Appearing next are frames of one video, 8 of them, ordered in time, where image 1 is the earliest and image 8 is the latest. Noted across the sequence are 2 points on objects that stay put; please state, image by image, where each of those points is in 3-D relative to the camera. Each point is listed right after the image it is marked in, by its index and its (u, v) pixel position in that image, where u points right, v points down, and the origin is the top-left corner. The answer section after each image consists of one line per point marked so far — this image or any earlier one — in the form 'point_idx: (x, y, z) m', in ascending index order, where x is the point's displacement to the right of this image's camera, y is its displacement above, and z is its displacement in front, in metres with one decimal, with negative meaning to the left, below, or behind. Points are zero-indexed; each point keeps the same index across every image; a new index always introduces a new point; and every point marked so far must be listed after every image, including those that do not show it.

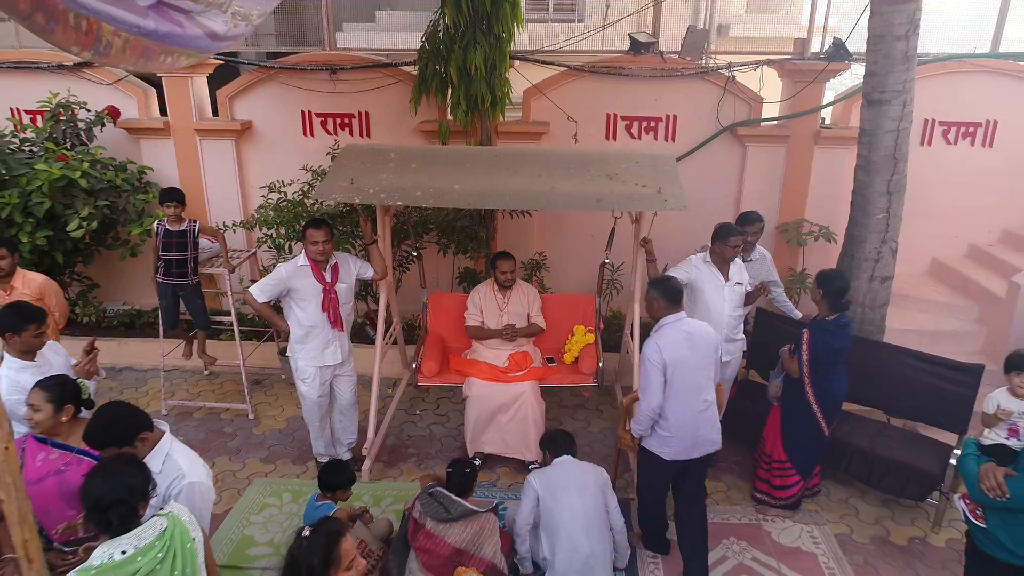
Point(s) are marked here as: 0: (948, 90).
0: (+3.5, +1.6, +5.8) m
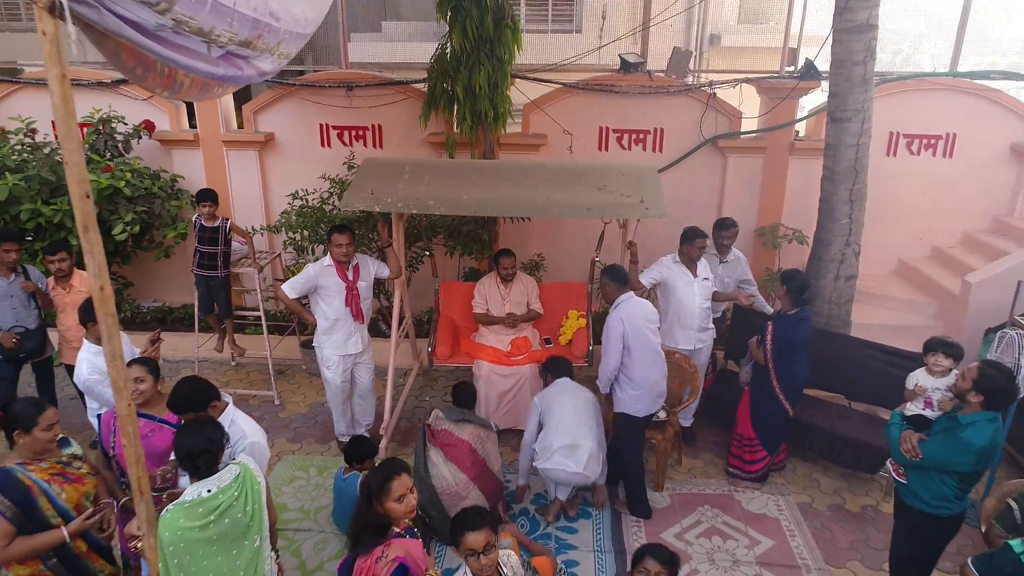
0: (+3.5, +1.6, +6.3) m
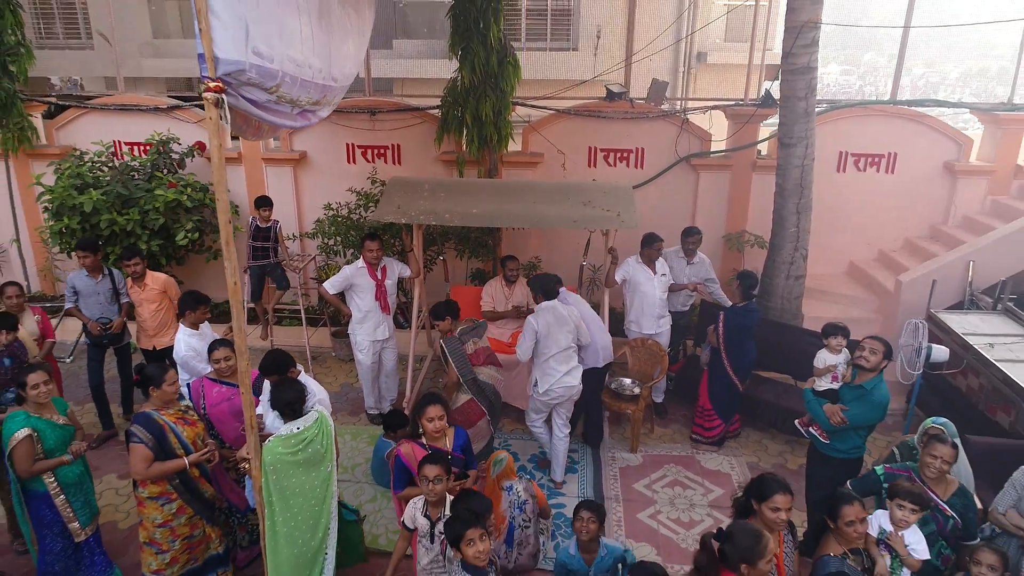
0: (+3.5, +1.6, +7.3) m
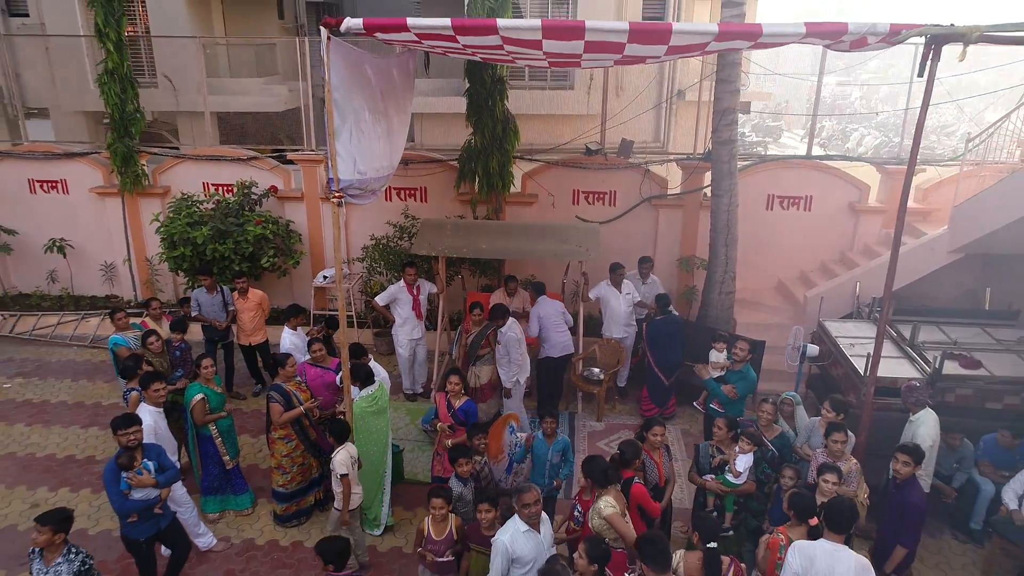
0: (+3.6, +1.5, +9.5) m
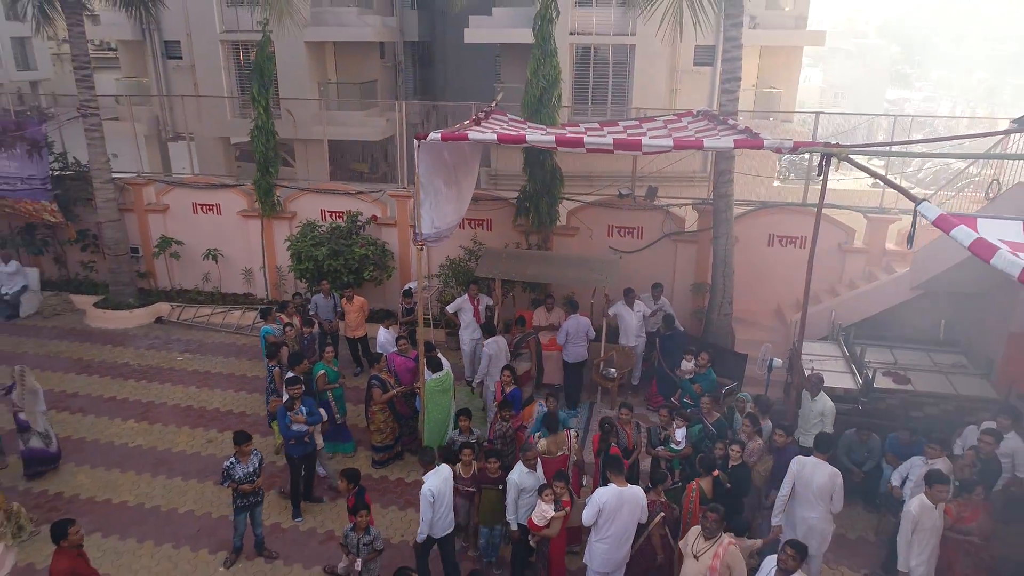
0: (+4.3, +1.1, +11.5) m
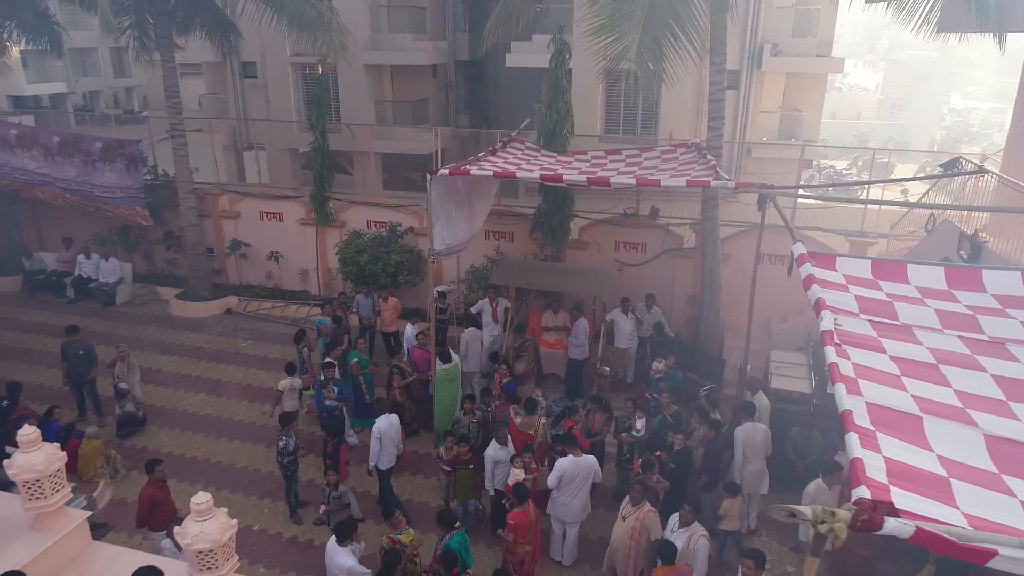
0: (+4.6, +0.8, +12.8) m
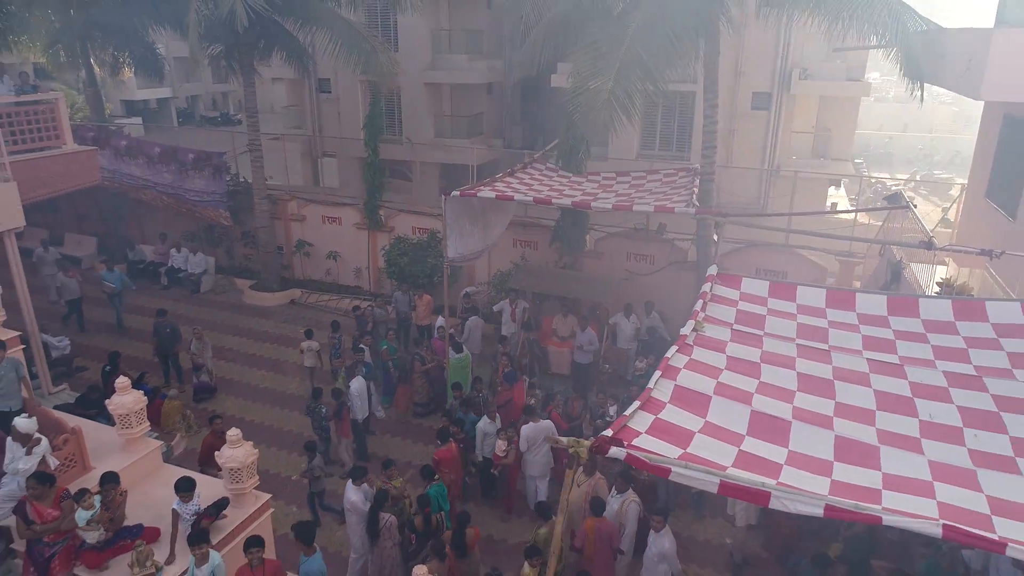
0: (+4.9, +0.6, +14.0) m
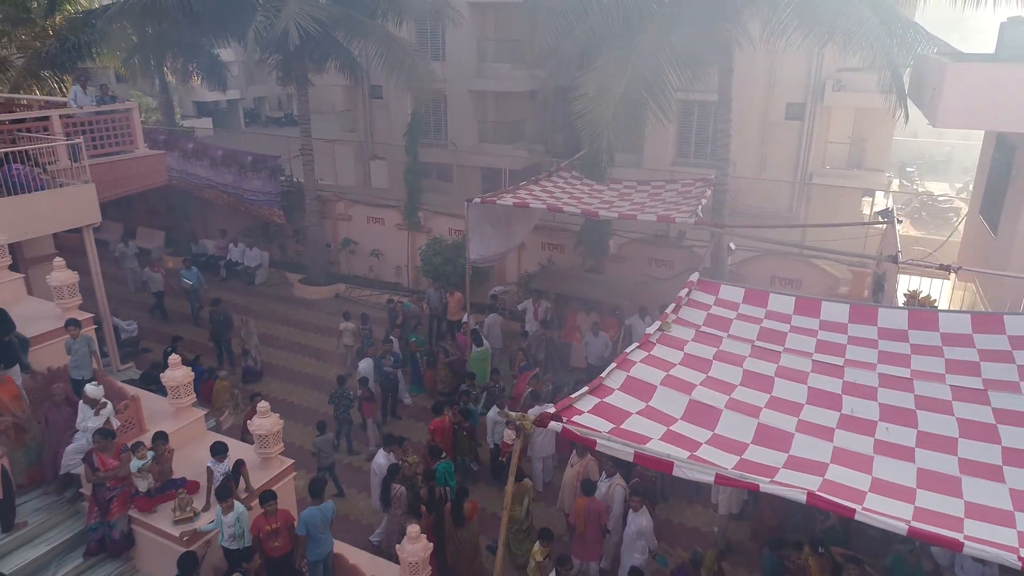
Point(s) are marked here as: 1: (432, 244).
0: (+5.4, +0.5, +14.5) m
1: (-1.9, +1.1, +17.3) m
